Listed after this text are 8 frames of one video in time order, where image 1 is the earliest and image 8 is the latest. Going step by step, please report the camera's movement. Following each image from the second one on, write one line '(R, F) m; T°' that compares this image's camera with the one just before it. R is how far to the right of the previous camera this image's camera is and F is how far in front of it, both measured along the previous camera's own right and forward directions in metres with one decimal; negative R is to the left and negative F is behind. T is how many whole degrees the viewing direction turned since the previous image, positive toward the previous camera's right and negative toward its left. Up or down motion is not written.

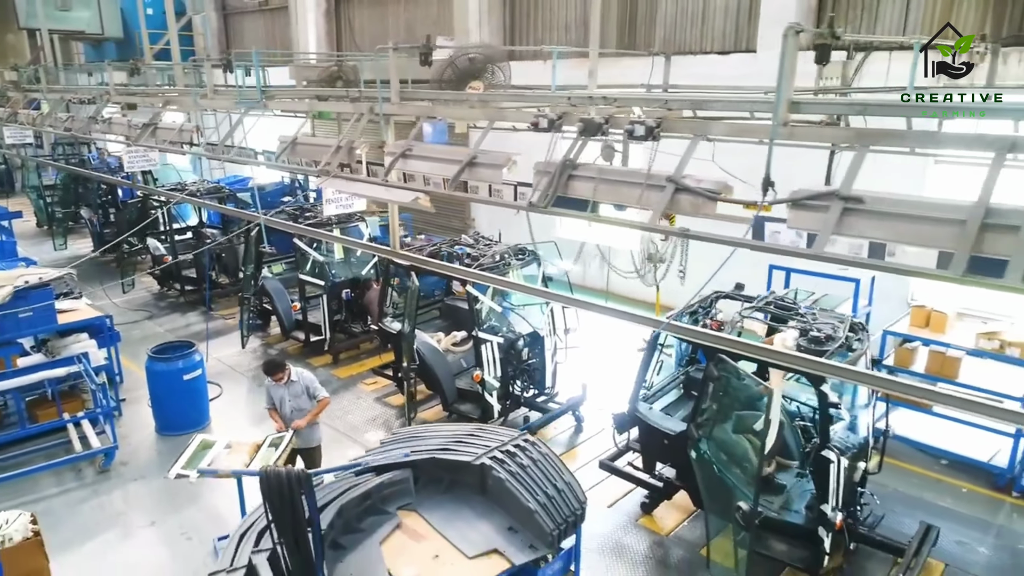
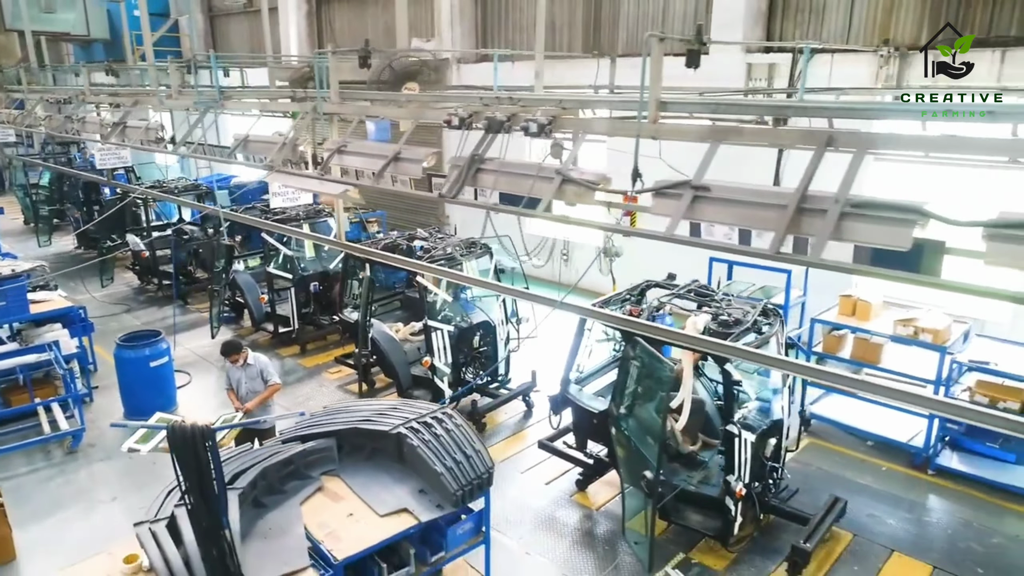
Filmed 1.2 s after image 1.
(+0.4, -0.3) m; 0°
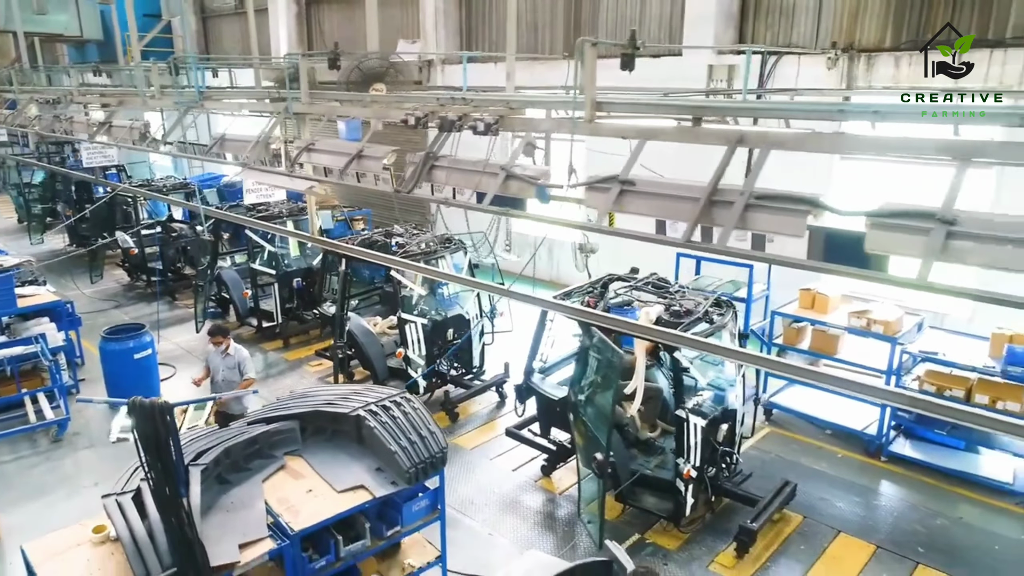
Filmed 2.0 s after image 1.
(+0.2, -0.2) m; 0°
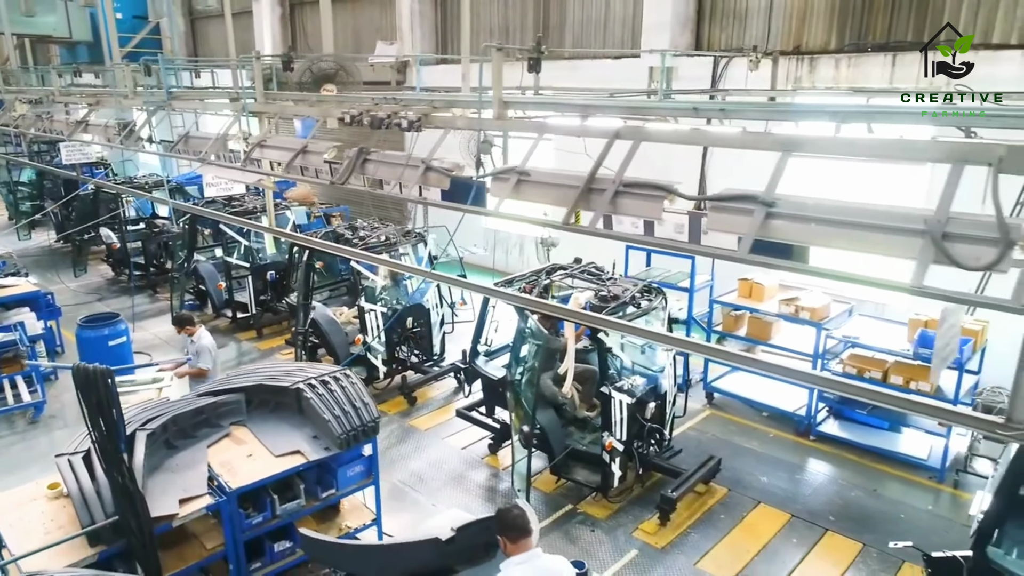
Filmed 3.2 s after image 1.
(+0.4, -0.4) m; 0°
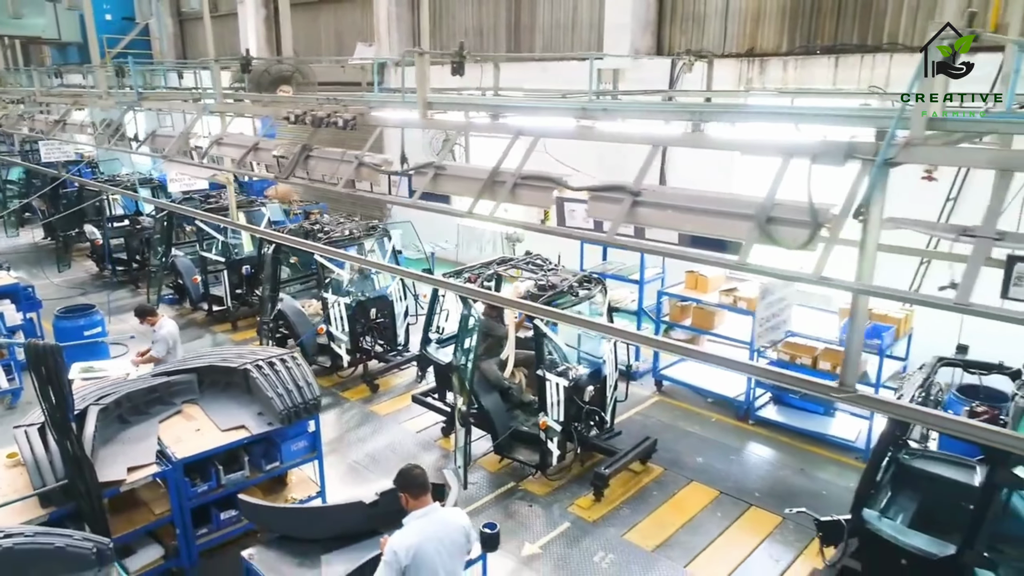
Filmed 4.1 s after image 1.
(+0.4, -0.3) m; 0°
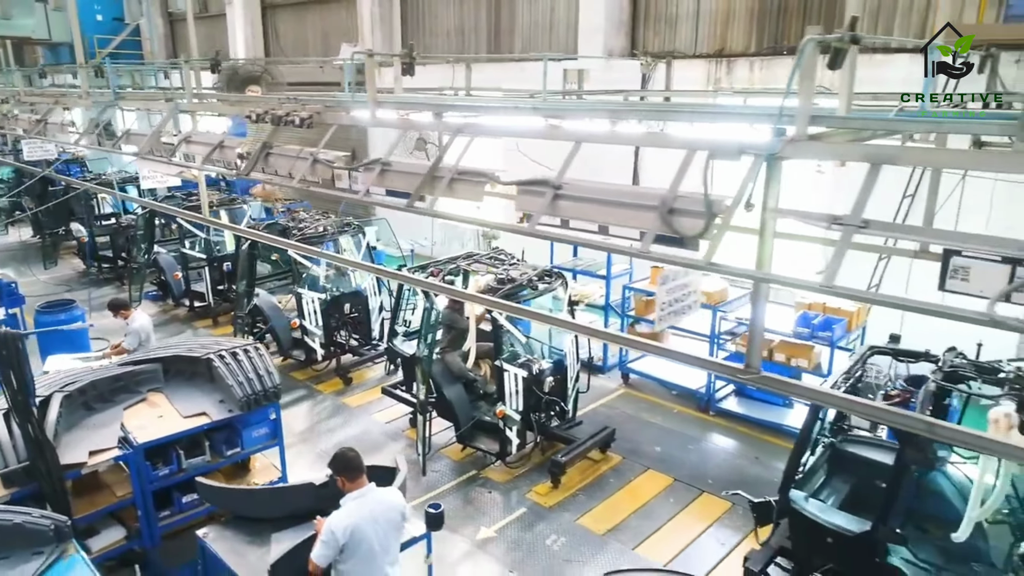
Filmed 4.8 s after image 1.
(+0.3, -0.2) m; 0°
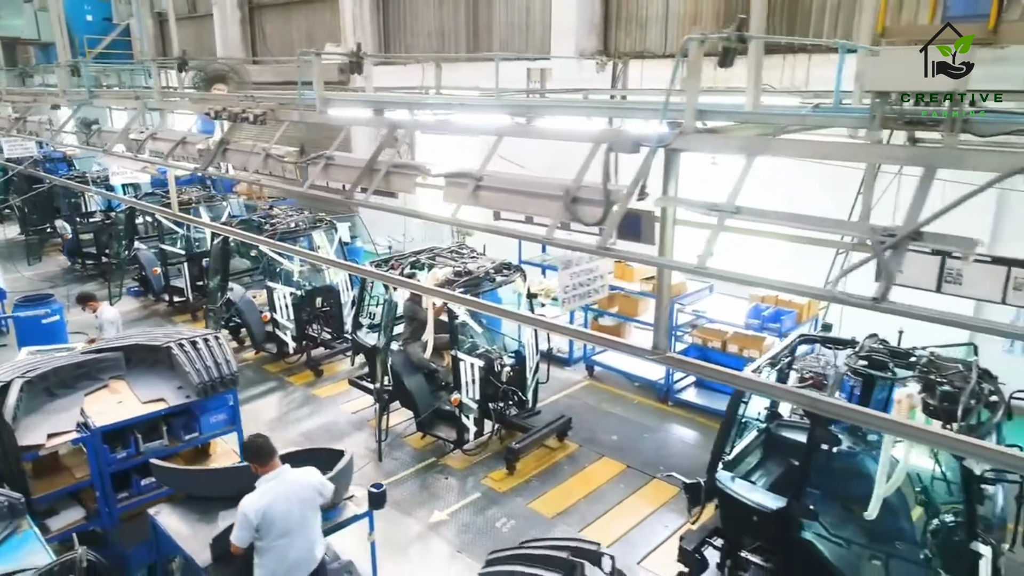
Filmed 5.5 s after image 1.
(+0.3, -0.2) m; 0°
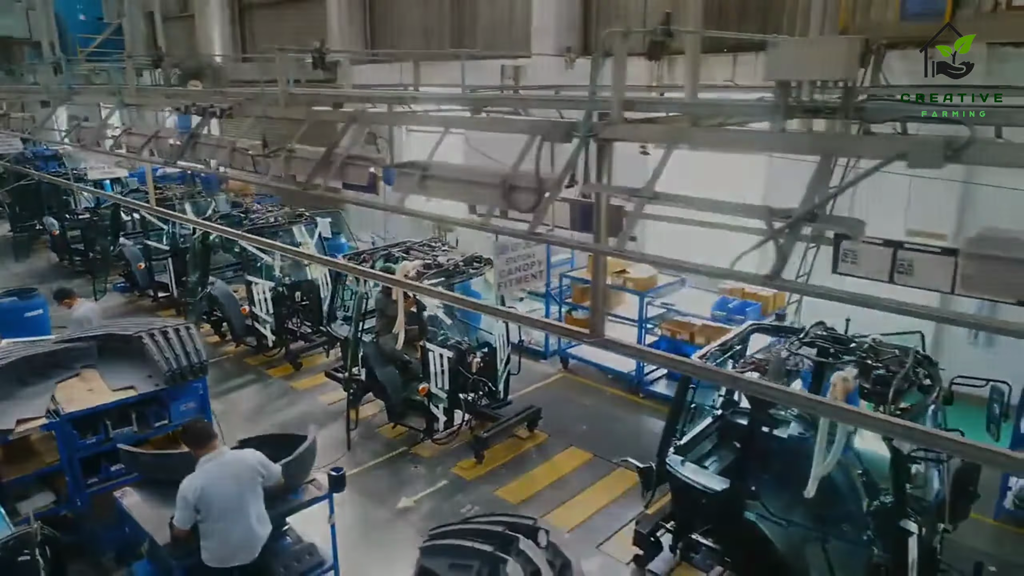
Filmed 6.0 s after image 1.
(+0.2, -0.1) m; 0°
